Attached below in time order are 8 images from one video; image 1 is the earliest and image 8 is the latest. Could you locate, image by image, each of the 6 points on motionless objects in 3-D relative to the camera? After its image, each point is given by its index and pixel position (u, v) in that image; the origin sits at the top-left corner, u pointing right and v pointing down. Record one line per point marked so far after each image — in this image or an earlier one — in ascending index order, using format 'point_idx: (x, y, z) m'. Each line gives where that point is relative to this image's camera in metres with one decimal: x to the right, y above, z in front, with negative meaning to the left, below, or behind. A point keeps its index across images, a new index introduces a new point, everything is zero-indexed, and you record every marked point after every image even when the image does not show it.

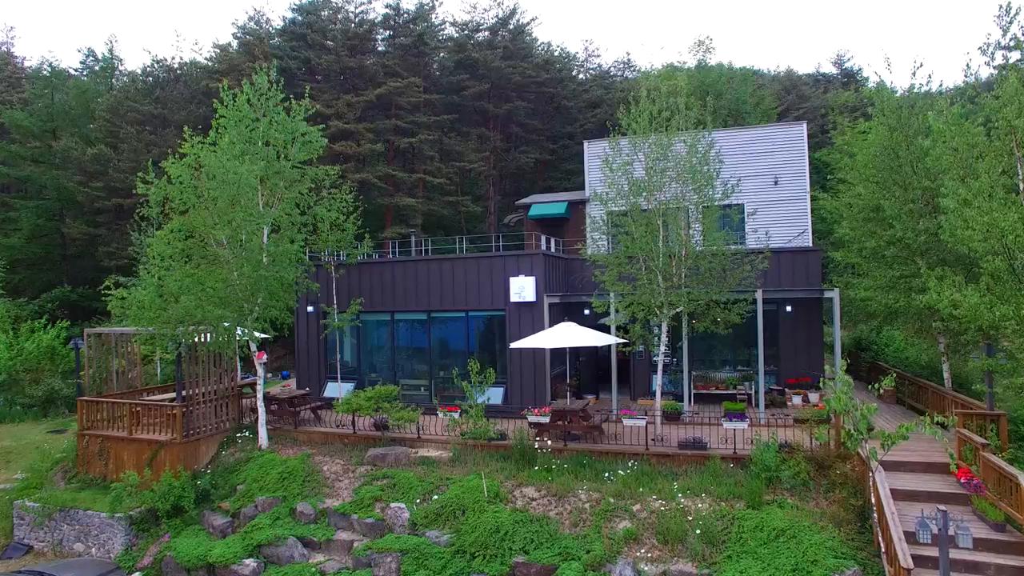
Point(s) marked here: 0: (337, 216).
0: (-2.7, +1.1, +14.5) m
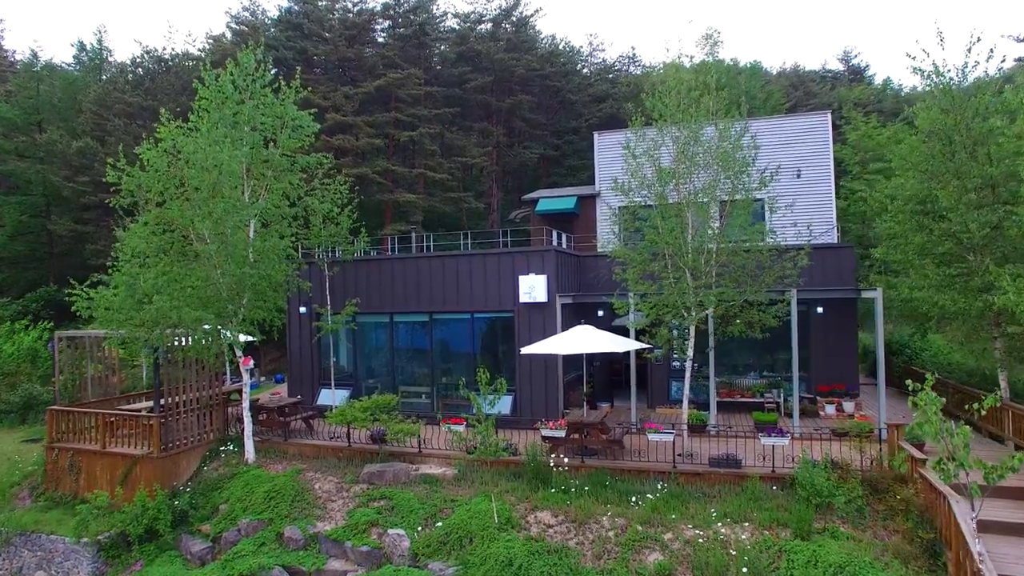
0: (-2.6, +1.1, +13.4) m
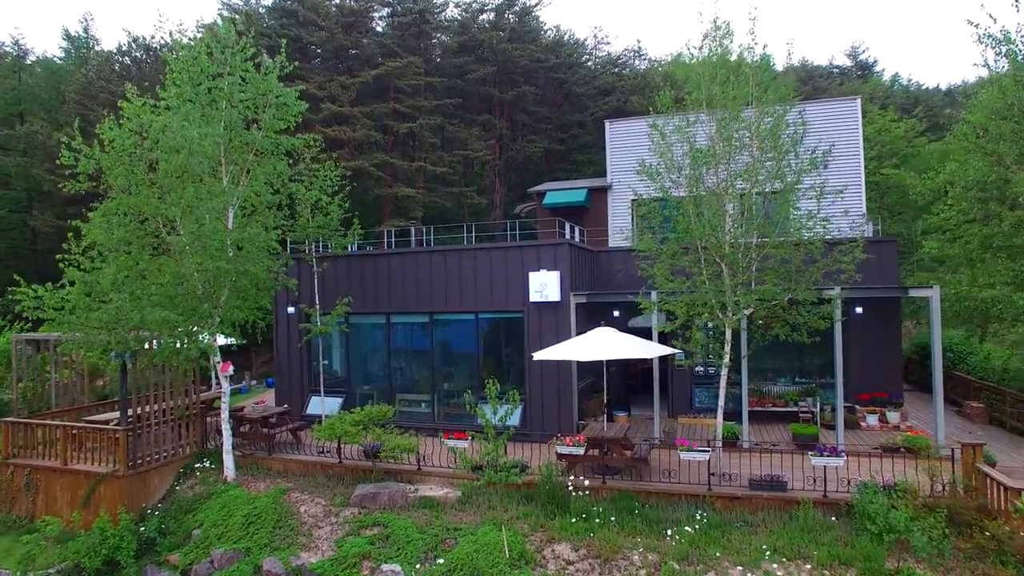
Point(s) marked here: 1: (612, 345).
0: (-2.5, +1.2, +12.0) m
1: (+1.1, -0.6, +10.1) m
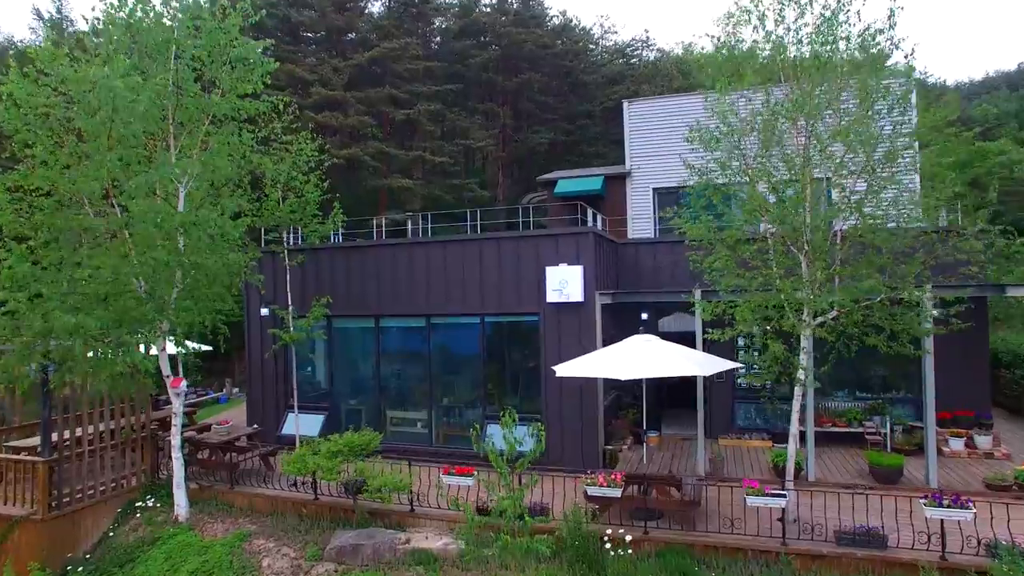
0: (-2.3, +1.2, +10.0) m
1: (+1.2, -0.6, +8.0) m
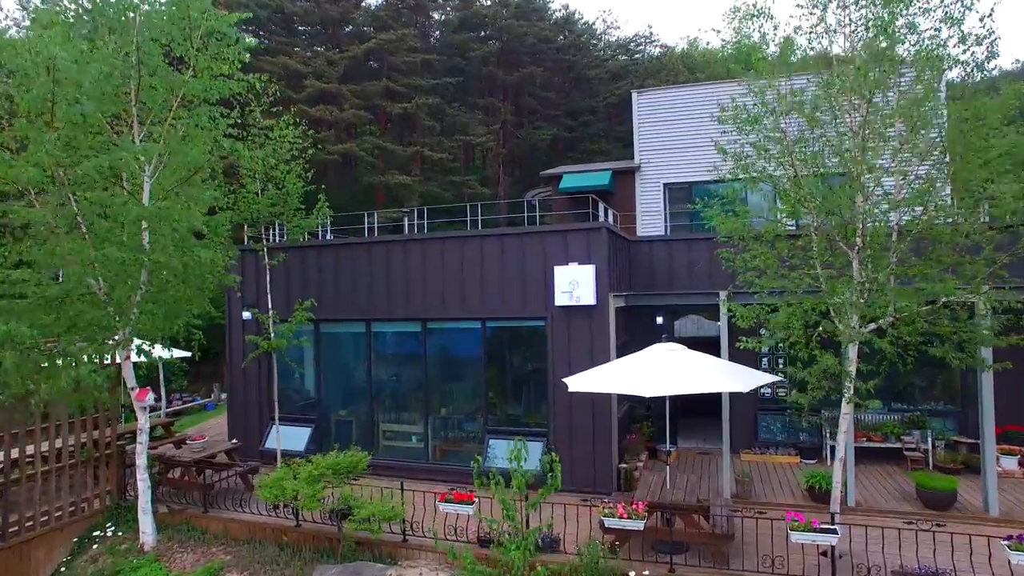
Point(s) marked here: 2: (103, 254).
0: (-2.3, +1.2, +9.0) m
1: (+1.3, -0.6, +7.1) m
2: (-3.1, +0.3, +7.0) m
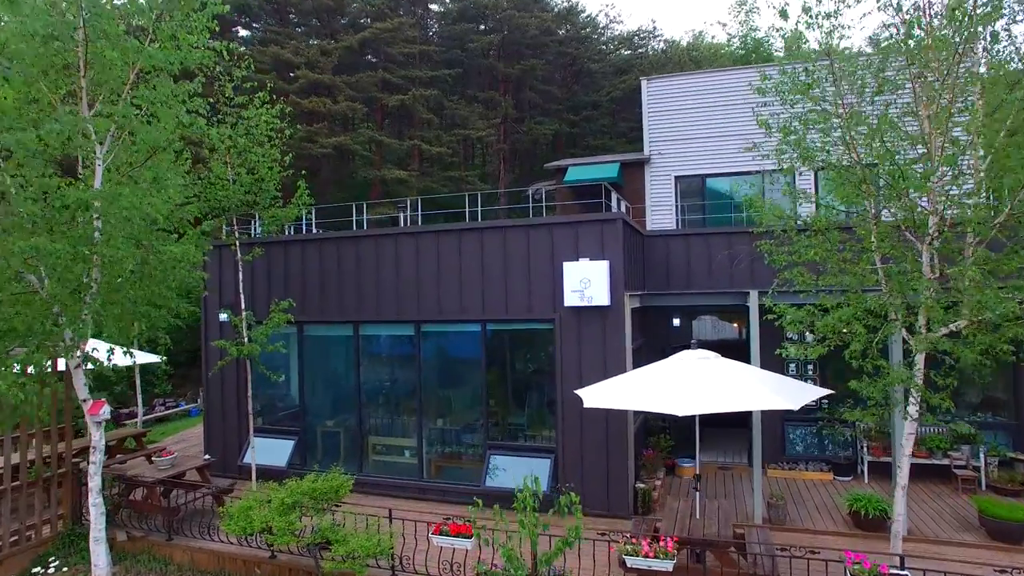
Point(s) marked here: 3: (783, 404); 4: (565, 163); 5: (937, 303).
0: (-2.2, +1.2, +8.0) m
1: (+1.3, -0.6, +6.1) m
2: (-3.1, +0.3, +6.0) m
3: (+1.6, -0.7, +5.6) m
4: (+0.9, +2.0, +14.8) m
5: (+2.4, -0.1, +5.2) m
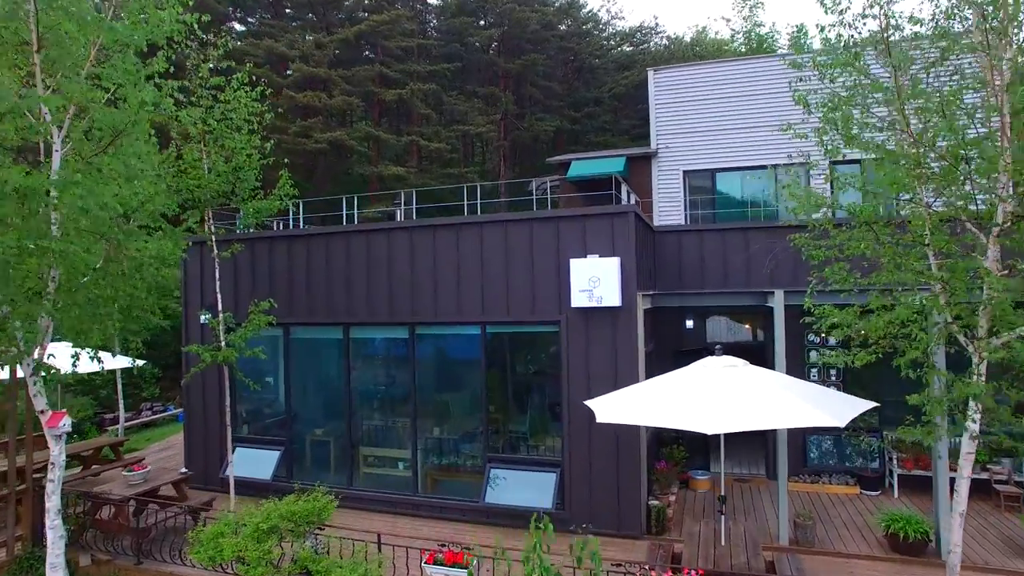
0: (-2.2, +1.2, +7.3) m
1: (+1.3, -0.6, +5.4) m
2: (-3.0, +0.3, +5.3) m
3: (+1.6, -0.7, +5.0) m
4: (+0.9, +2.0, +14.1) m
5: (+2.4, -0.1, +4.5) m
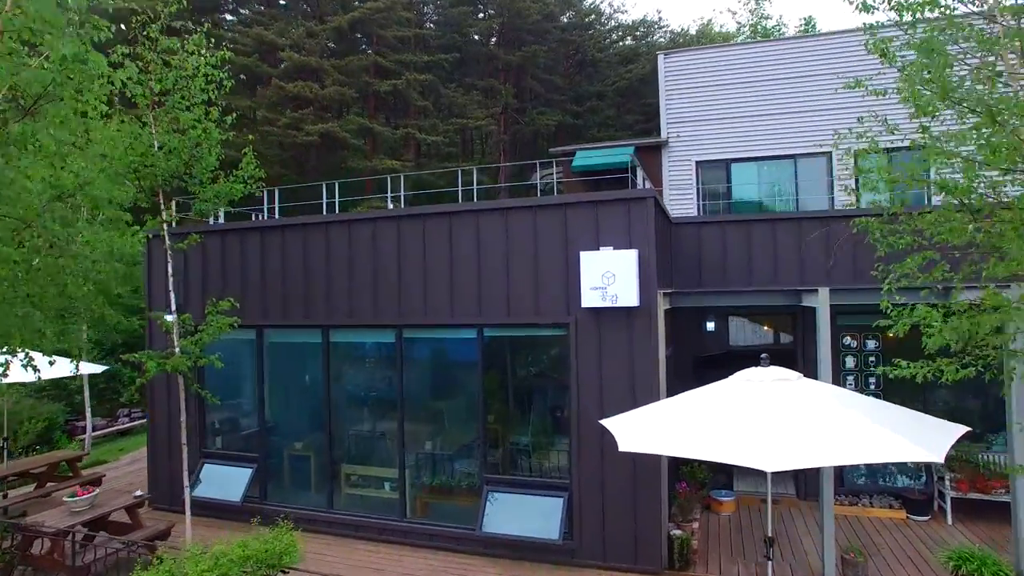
0: (-2.2, +1.2, +6.3) m
1: (+1.3, -0.6, +4.4) m
2: (-3.0, +0.3, +4.3) m
3: (+1.7, -0.7, +3.9) m
4: (+0.9, +2.0, +13.1) m
5: (+2.4, -0.1, +3.5) m
